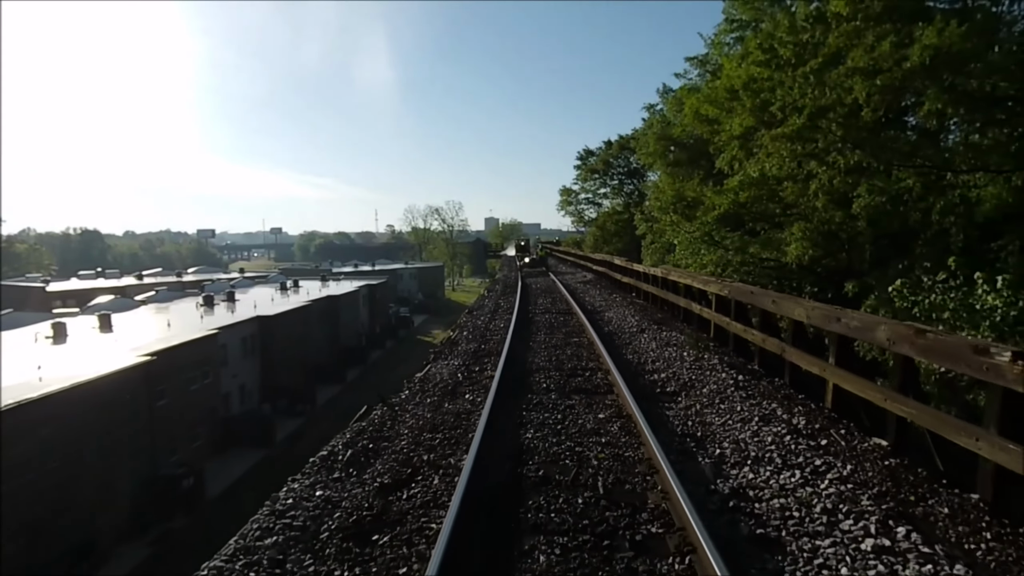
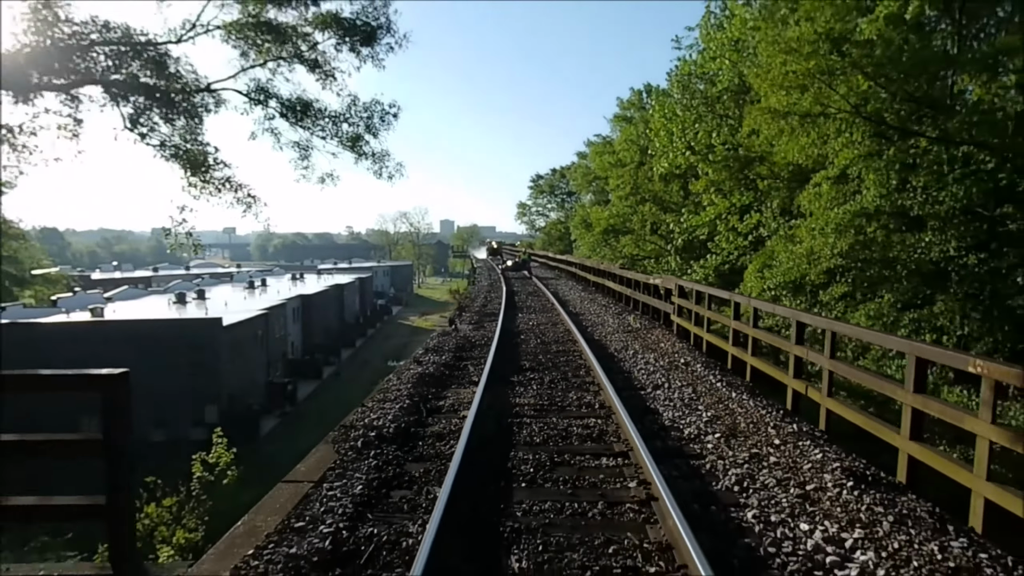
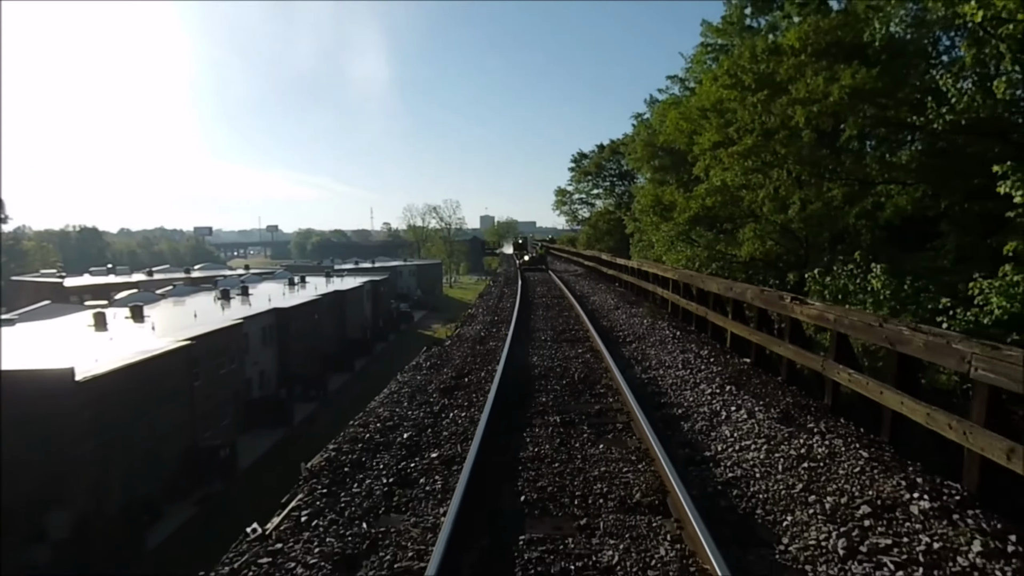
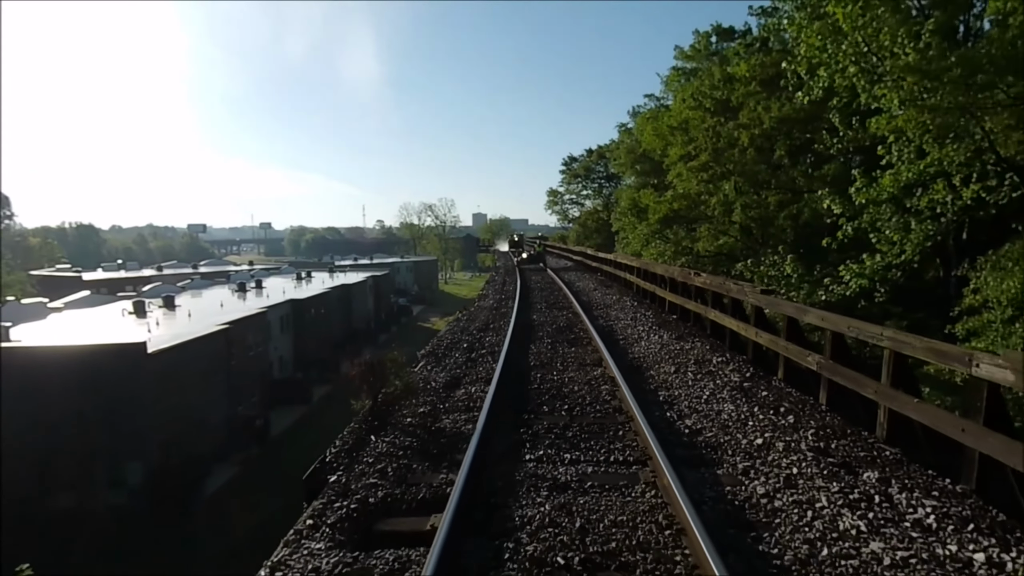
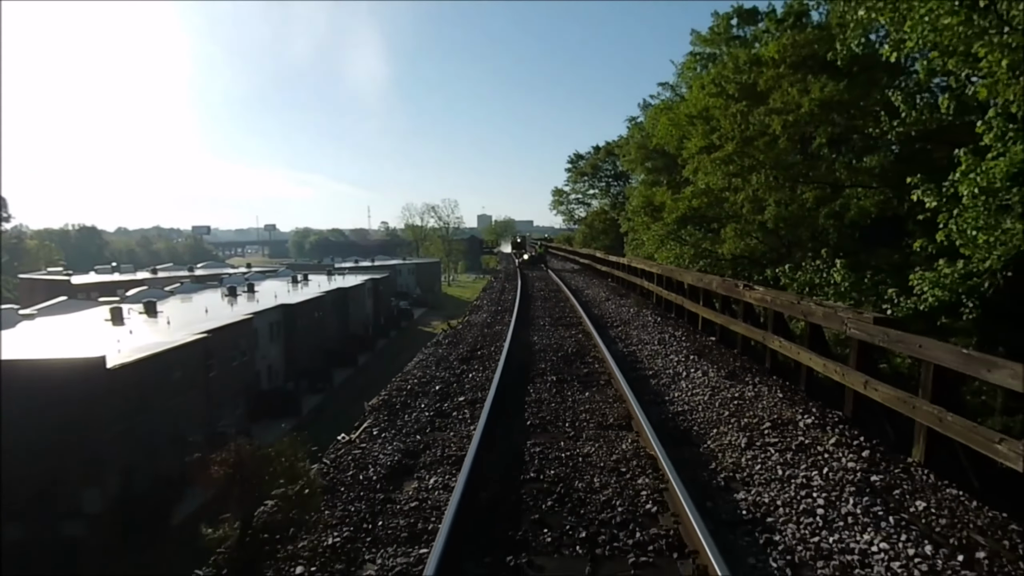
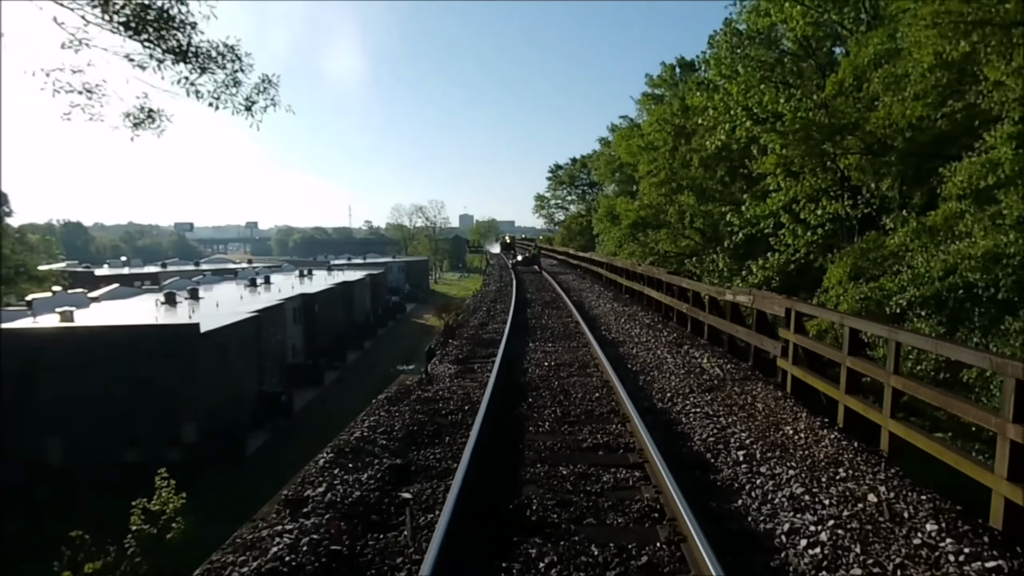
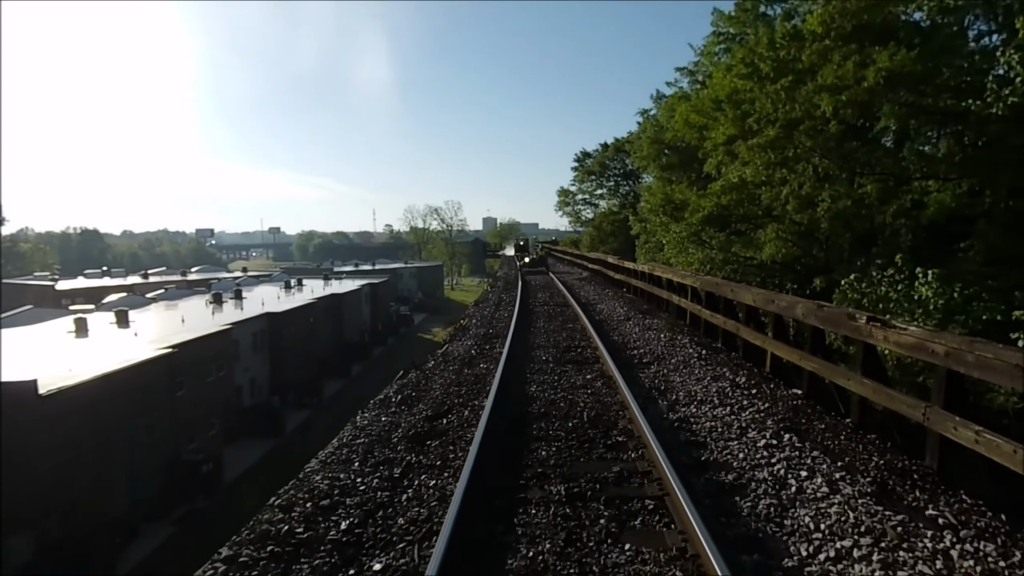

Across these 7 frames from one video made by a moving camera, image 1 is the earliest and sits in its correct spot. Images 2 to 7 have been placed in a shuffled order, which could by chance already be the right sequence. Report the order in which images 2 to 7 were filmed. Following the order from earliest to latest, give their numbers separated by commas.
7, 3, 5, 4, 6, 2
